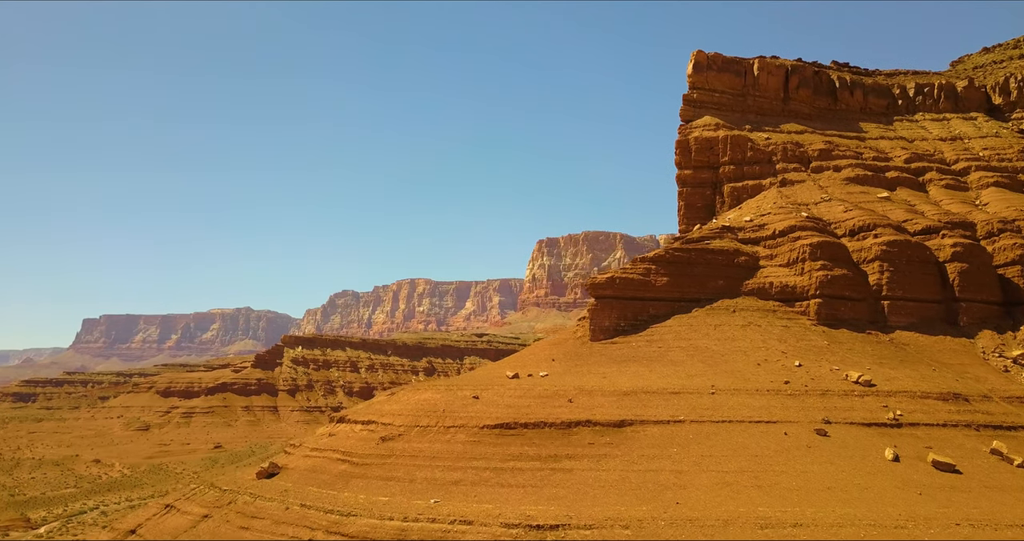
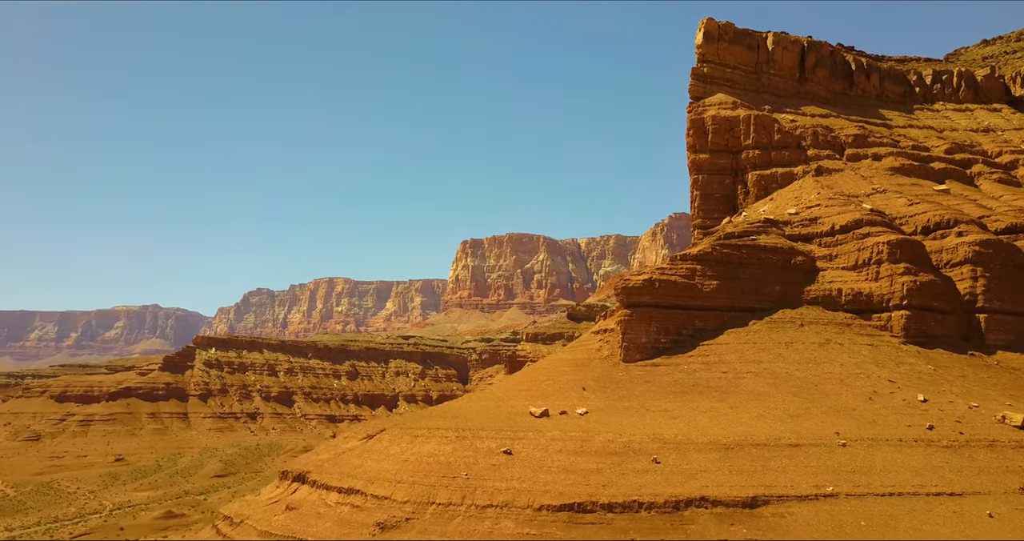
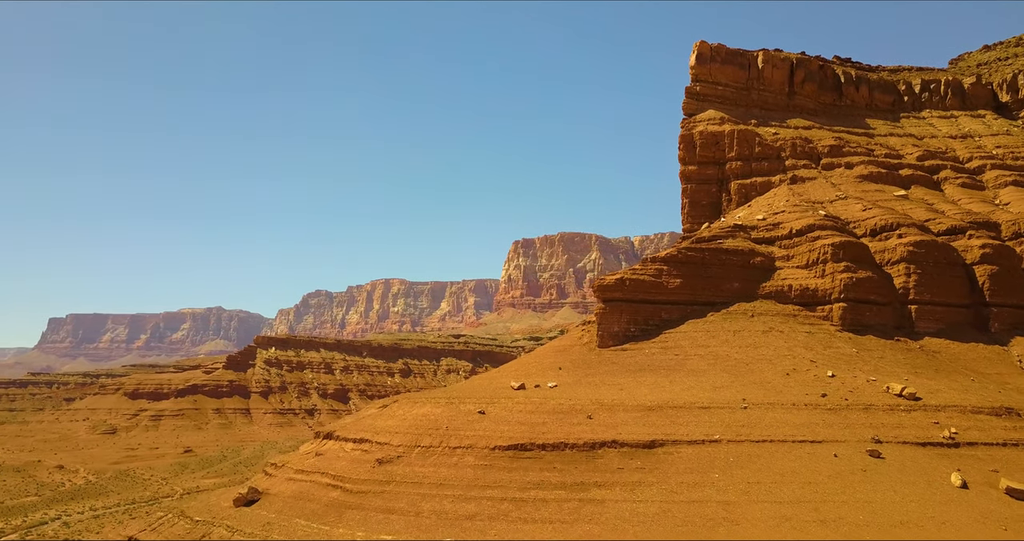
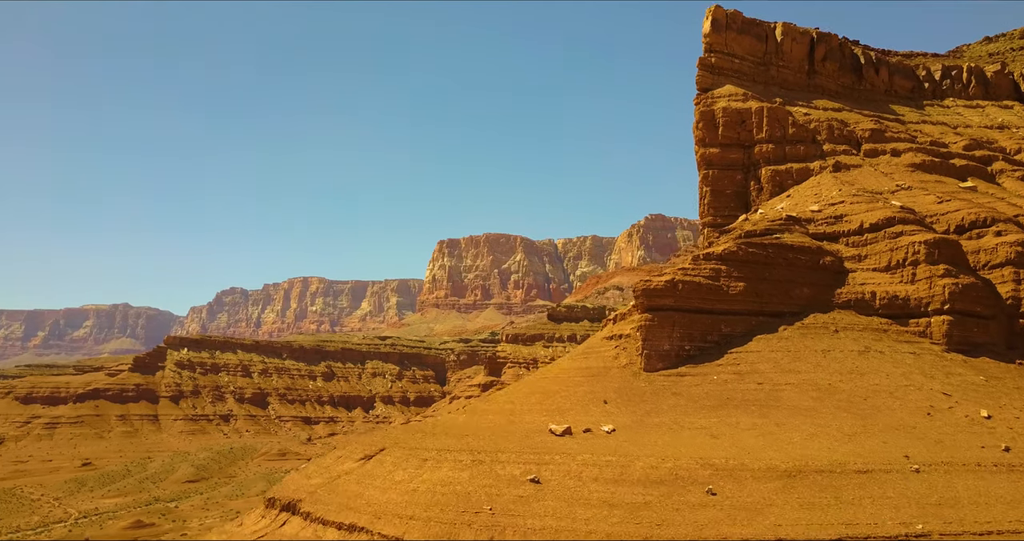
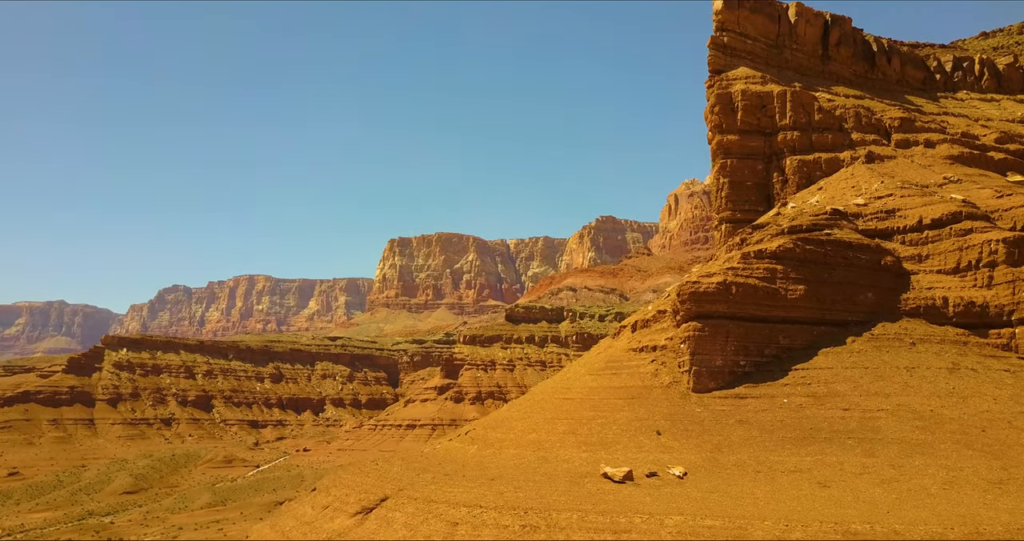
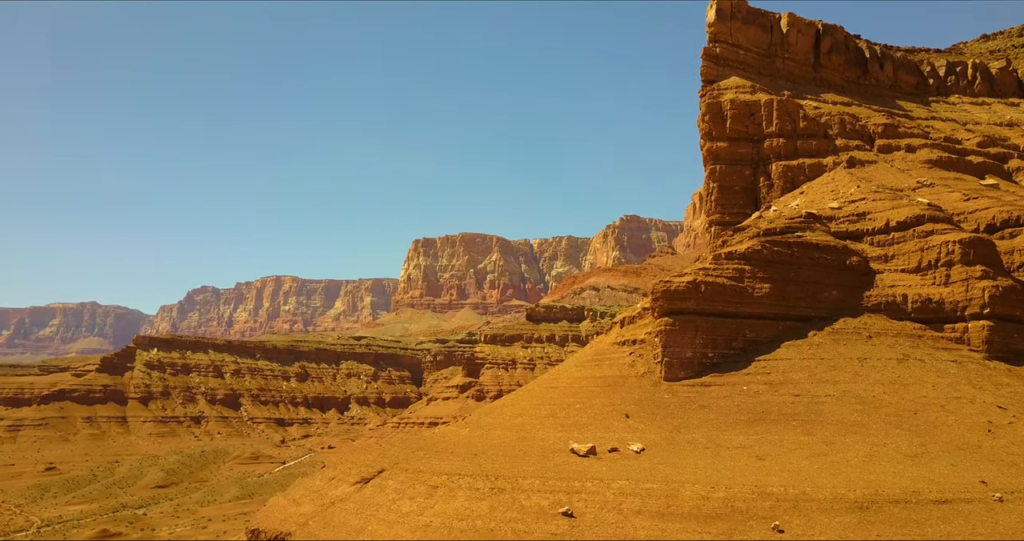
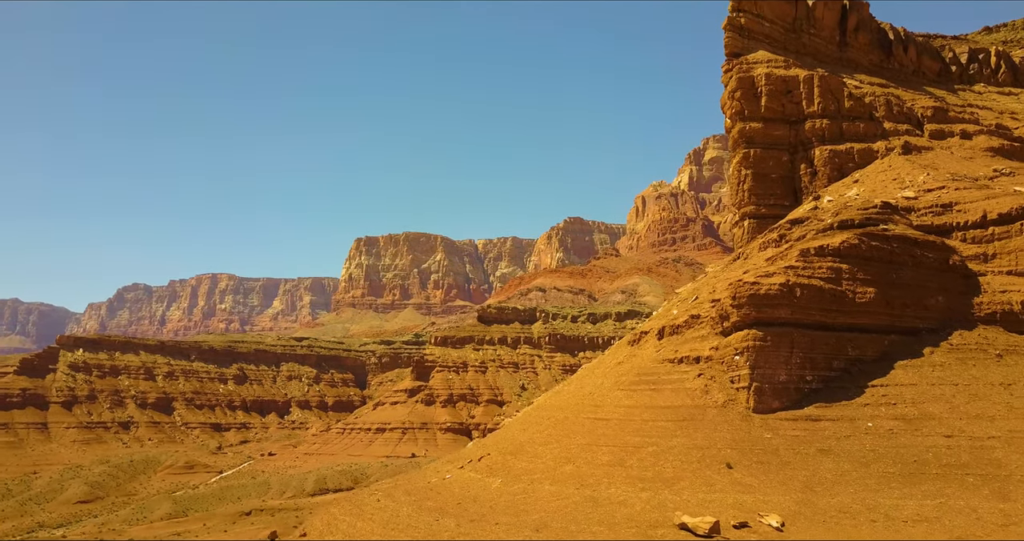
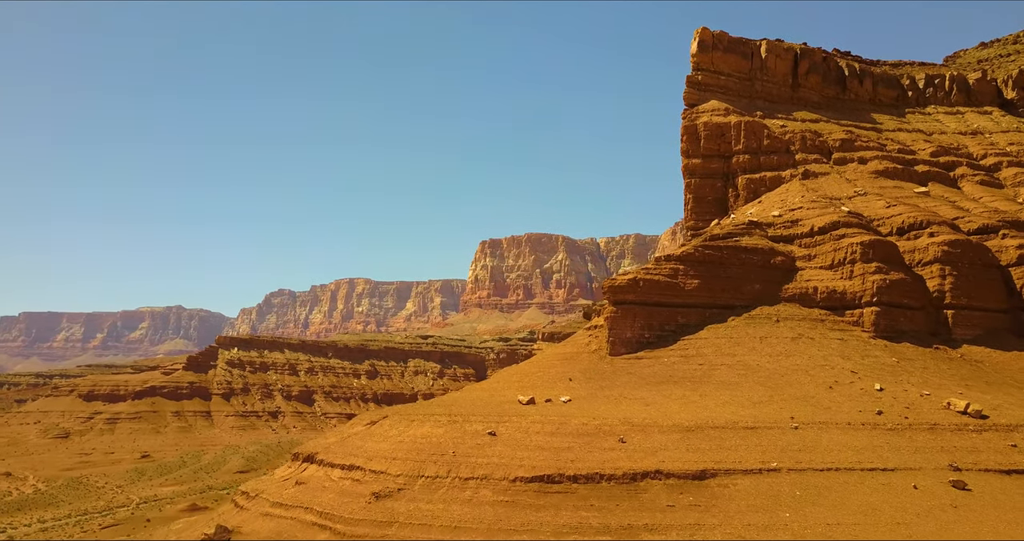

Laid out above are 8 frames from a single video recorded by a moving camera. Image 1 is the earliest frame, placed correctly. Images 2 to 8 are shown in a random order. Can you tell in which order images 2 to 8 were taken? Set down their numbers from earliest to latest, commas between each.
3, 8, 2, 4, 6, 5, 7
